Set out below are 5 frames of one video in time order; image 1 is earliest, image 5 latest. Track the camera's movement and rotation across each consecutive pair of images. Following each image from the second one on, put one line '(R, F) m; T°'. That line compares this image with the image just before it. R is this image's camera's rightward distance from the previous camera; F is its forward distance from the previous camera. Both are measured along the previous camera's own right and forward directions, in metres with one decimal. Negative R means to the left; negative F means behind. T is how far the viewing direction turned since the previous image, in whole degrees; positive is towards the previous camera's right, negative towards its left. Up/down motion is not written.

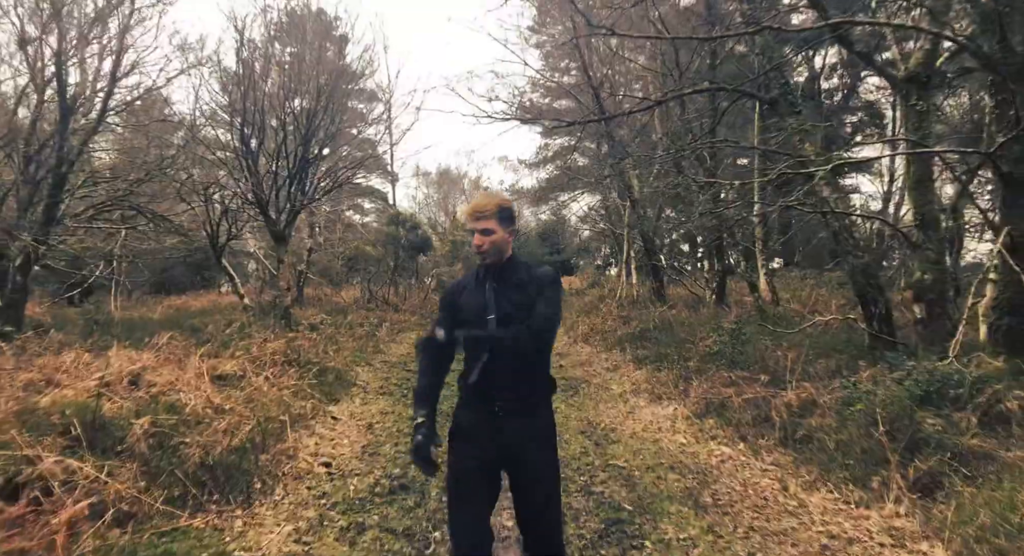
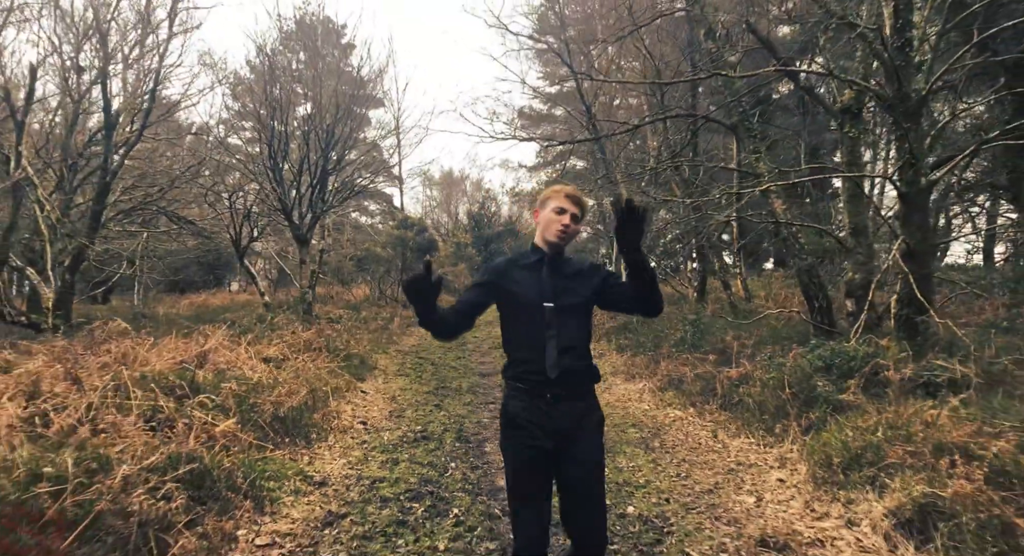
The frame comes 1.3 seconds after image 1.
(0.0, -1.3) m; 0°
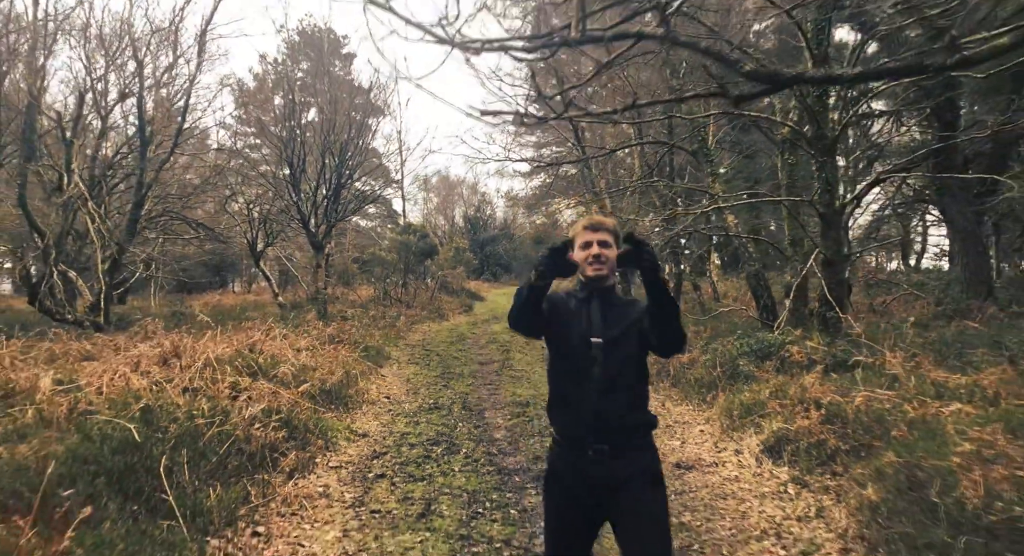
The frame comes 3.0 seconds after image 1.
(0.0, -1.6) m; 0°
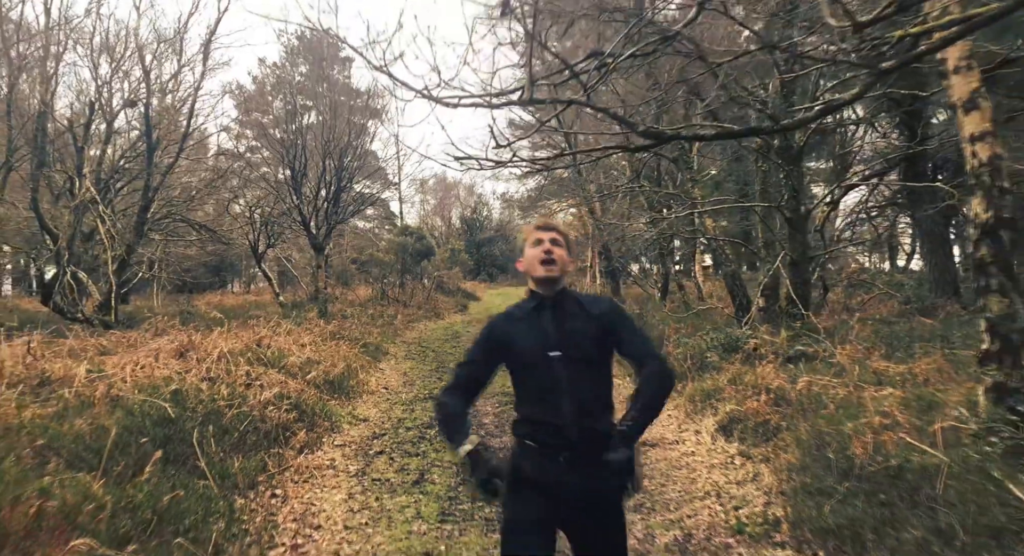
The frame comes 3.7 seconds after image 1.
(+0.1, -0.6) m; 0°
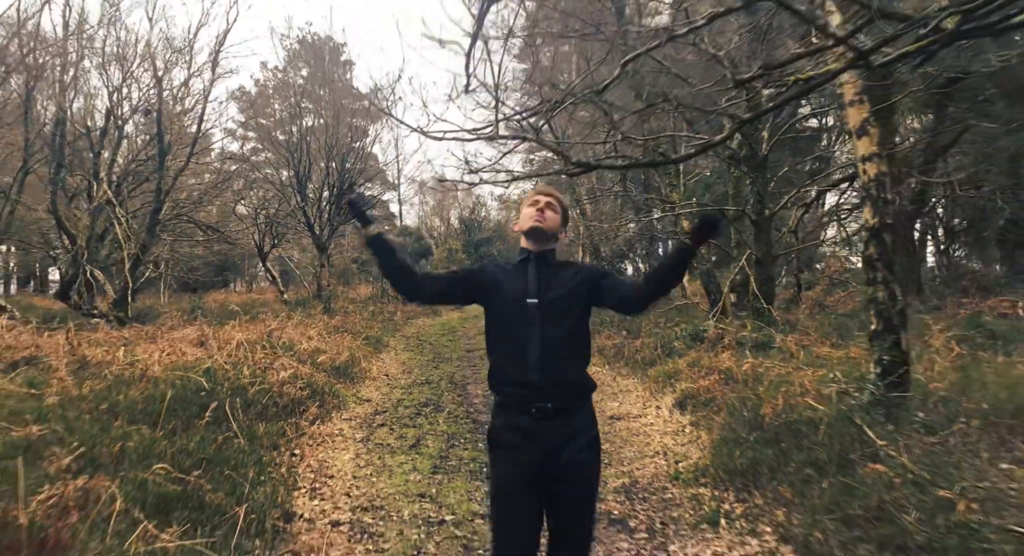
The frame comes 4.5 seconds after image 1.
(+0.2, -0.8) m; 0°
